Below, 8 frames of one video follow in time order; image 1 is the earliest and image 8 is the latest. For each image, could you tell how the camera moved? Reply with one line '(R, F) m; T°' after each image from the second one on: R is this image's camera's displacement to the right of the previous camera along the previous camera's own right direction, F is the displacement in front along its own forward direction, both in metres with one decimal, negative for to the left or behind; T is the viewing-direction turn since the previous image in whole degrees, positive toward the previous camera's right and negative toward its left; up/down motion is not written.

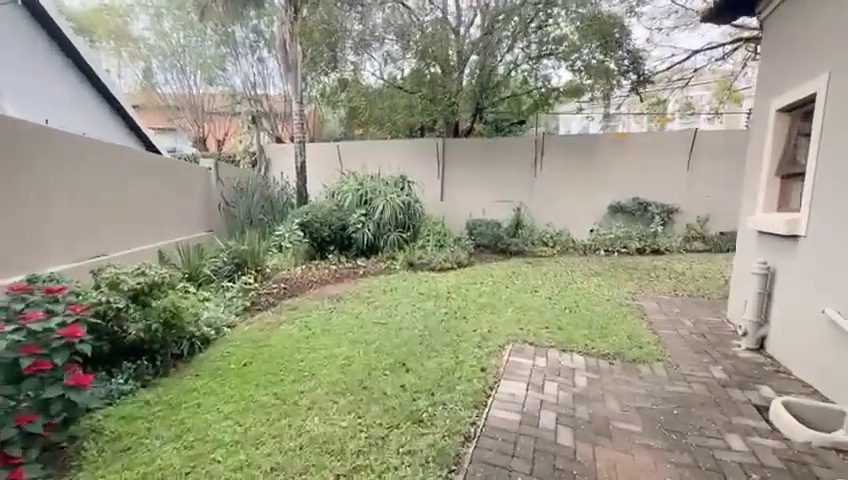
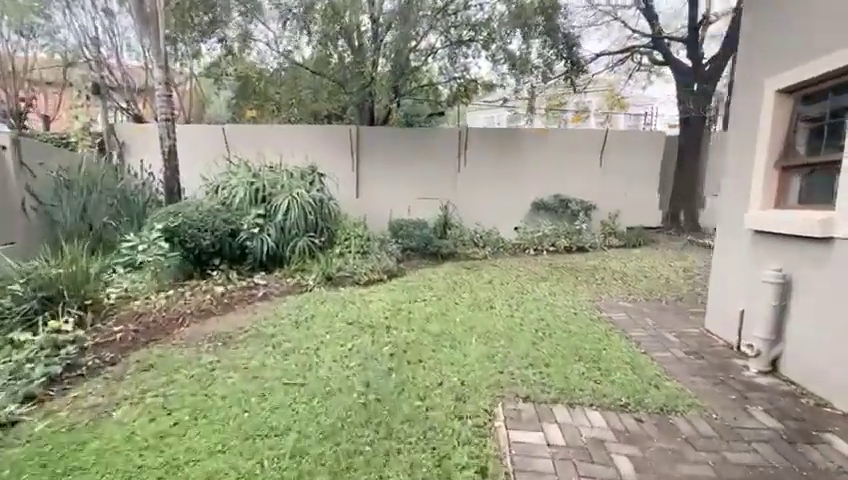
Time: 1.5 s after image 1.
(-0.2, +1.3) m; +15°
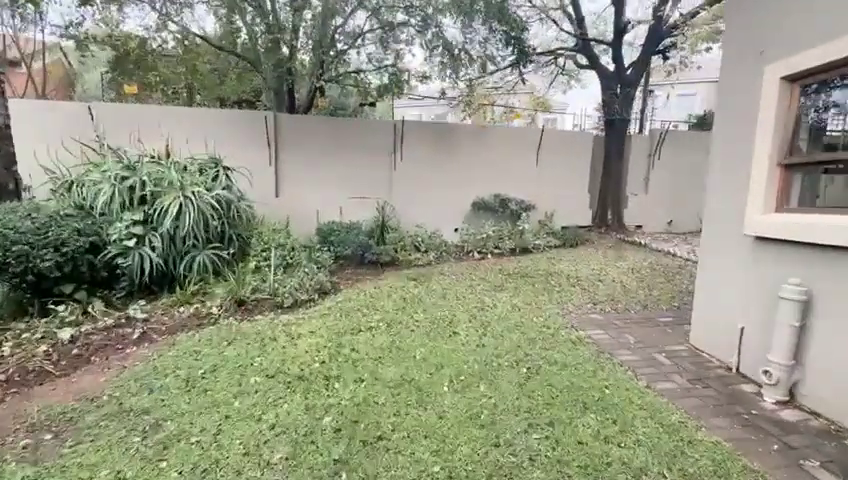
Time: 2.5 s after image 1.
(-0.2, +0.9) m; +12°
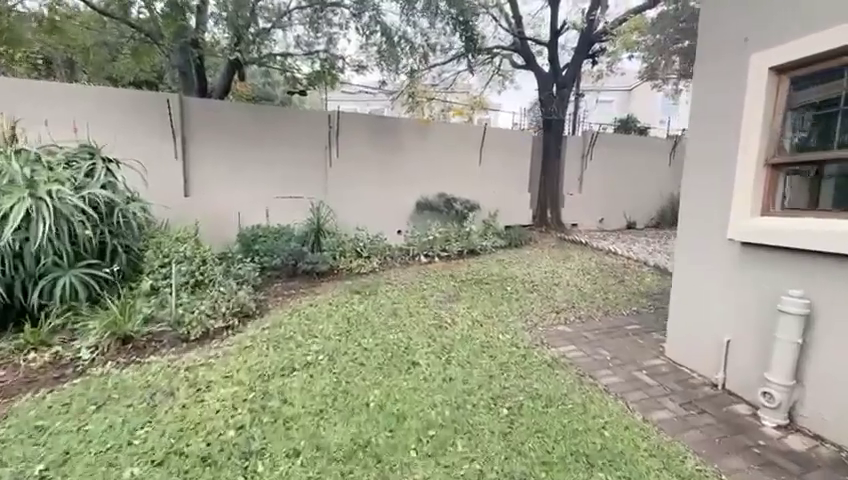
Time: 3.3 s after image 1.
(-0.1, +0.6) m; +10°
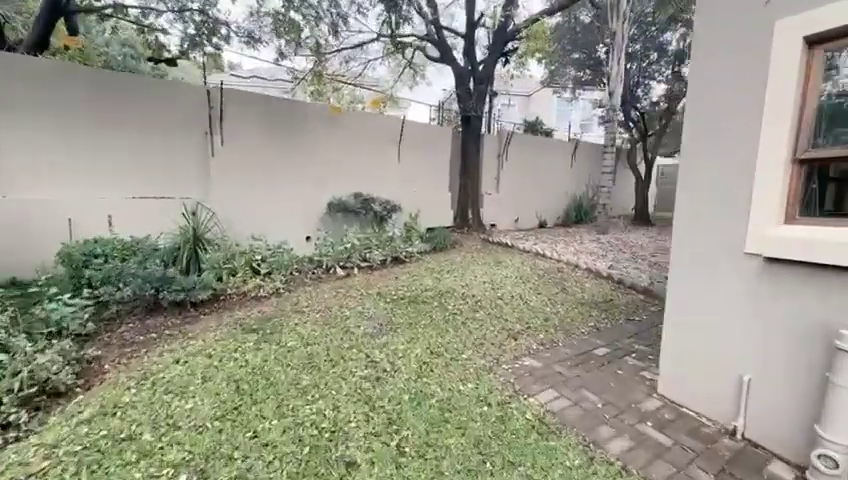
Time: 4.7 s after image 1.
(-0.1, +1.0) m; +14°
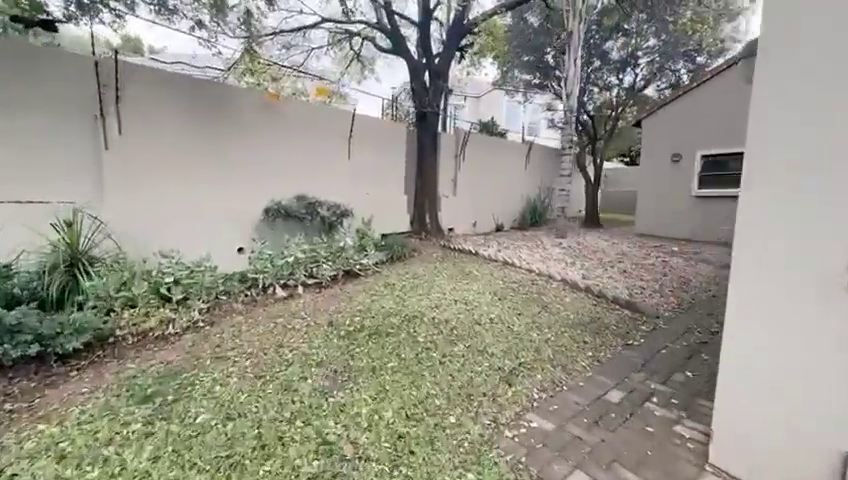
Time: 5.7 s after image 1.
(-0.1, +0.8) m; +8°
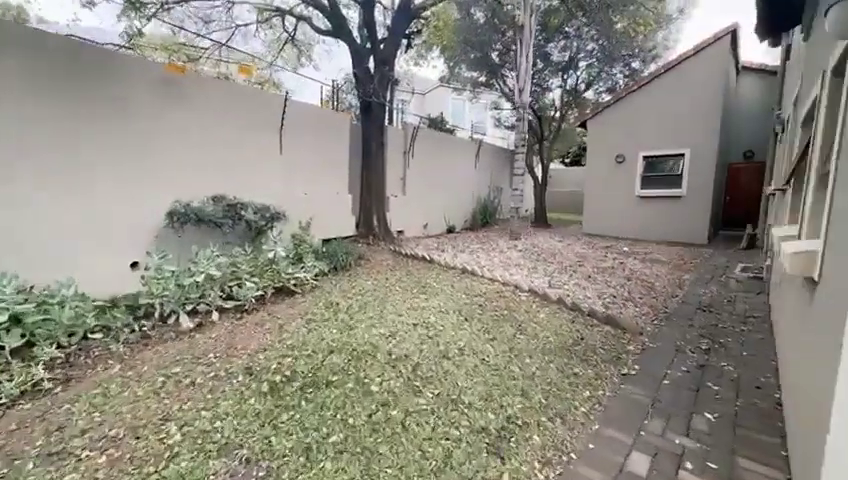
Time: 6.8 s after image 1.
(0.0, +0.8) m; +9°
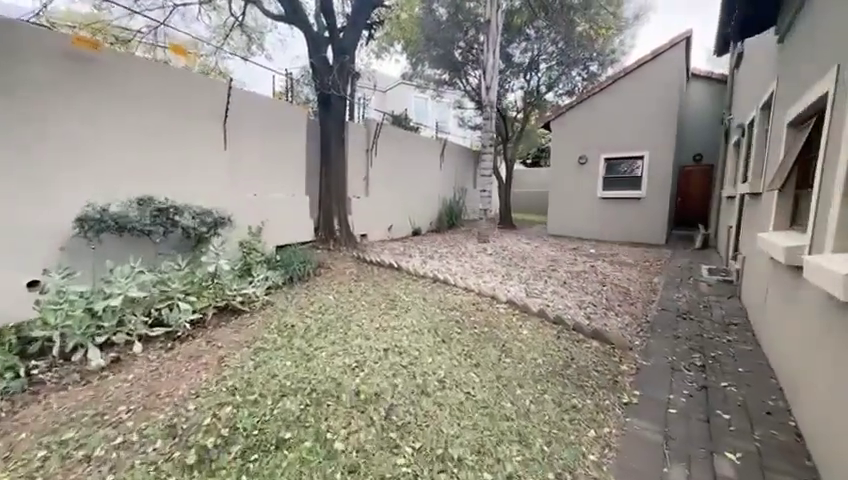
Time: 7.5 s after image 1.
(-0.1, +0.5) m; +6°
